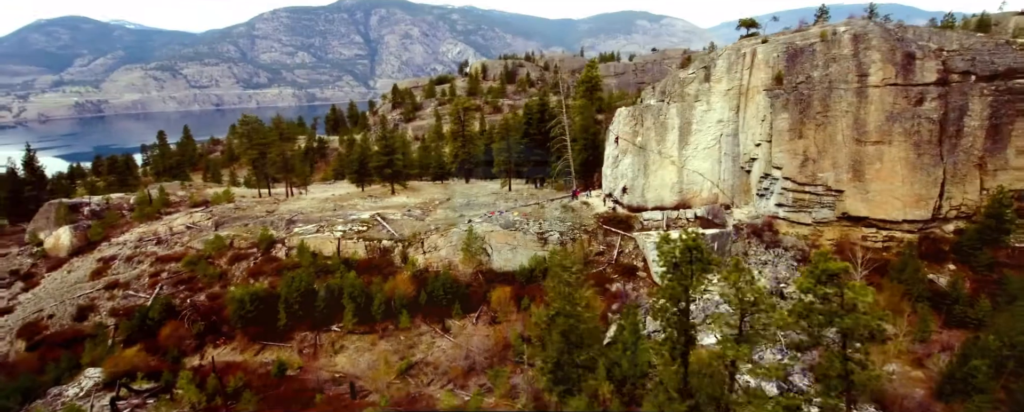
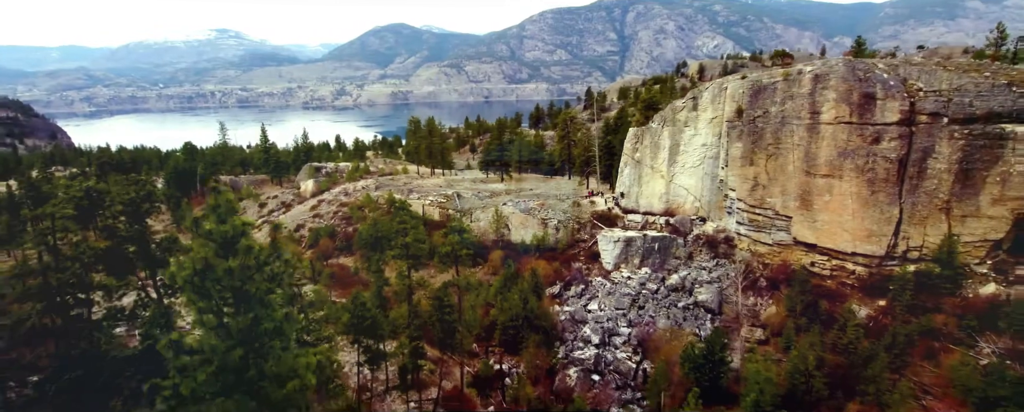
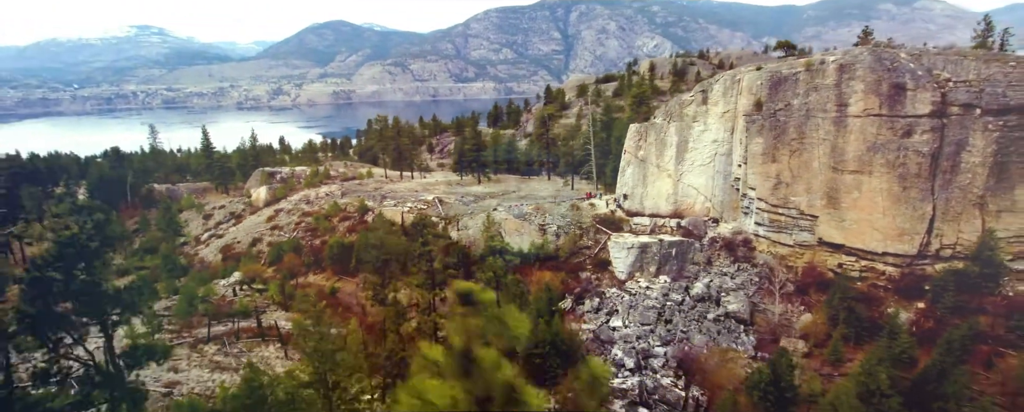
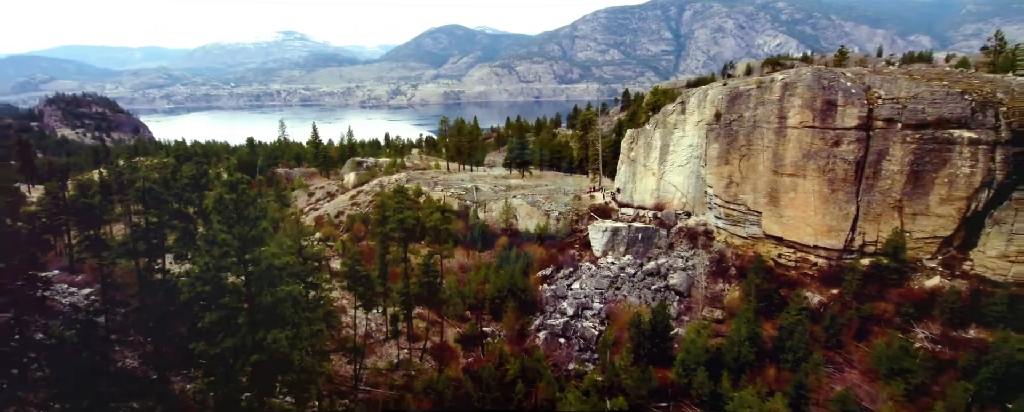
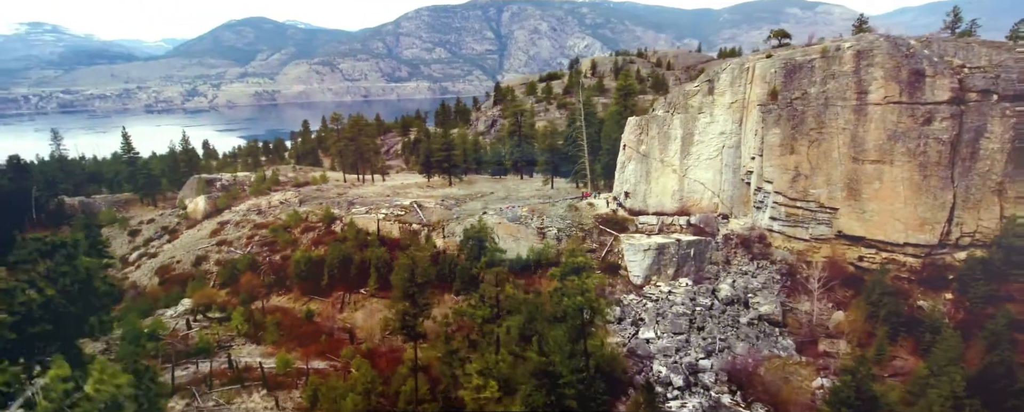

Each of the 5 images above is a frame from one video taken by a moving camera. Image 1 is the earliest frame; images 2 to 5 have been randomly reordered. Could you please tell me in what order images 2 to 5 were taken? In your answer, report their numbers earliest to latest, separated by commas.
5, 3, 2, 4
